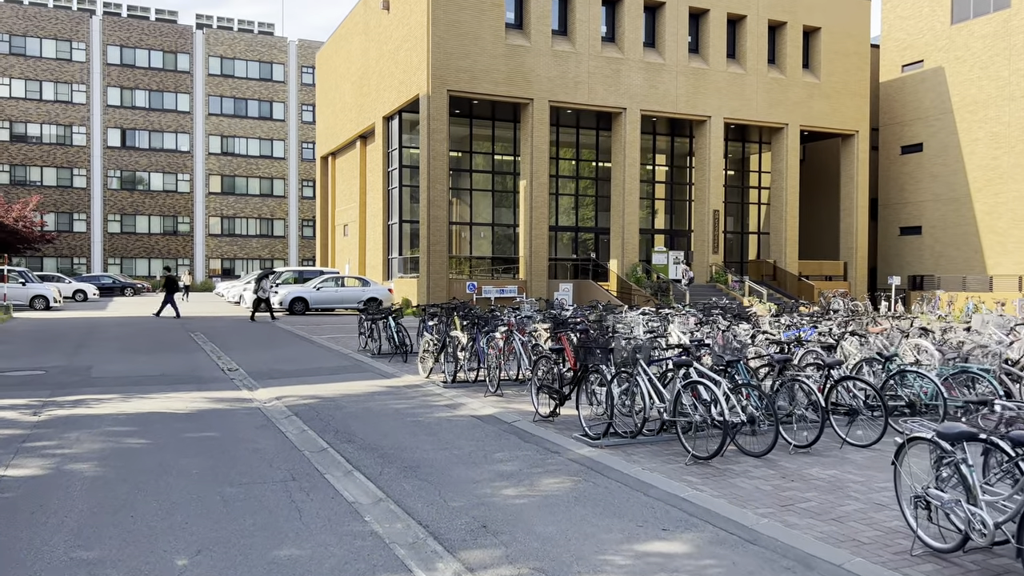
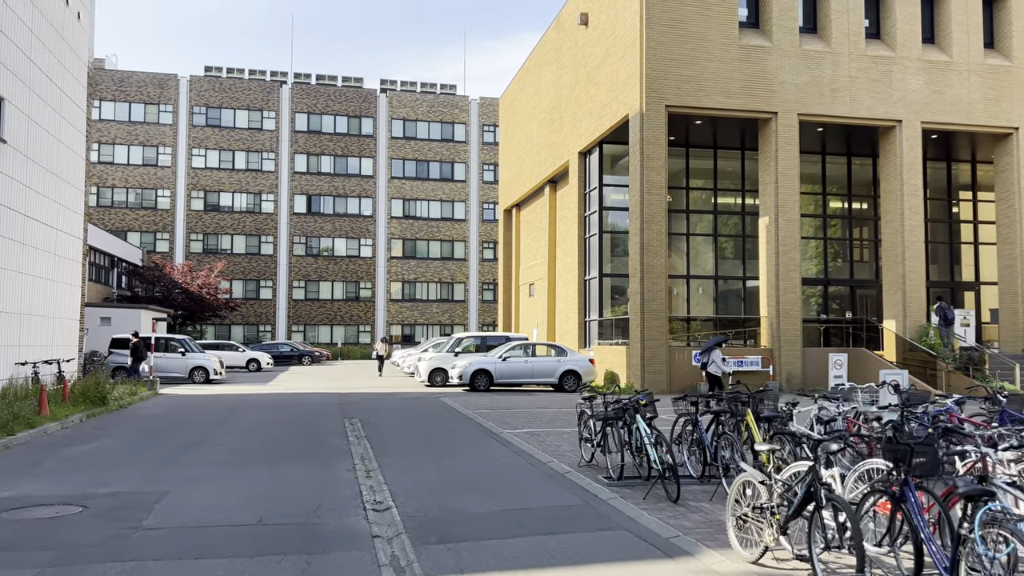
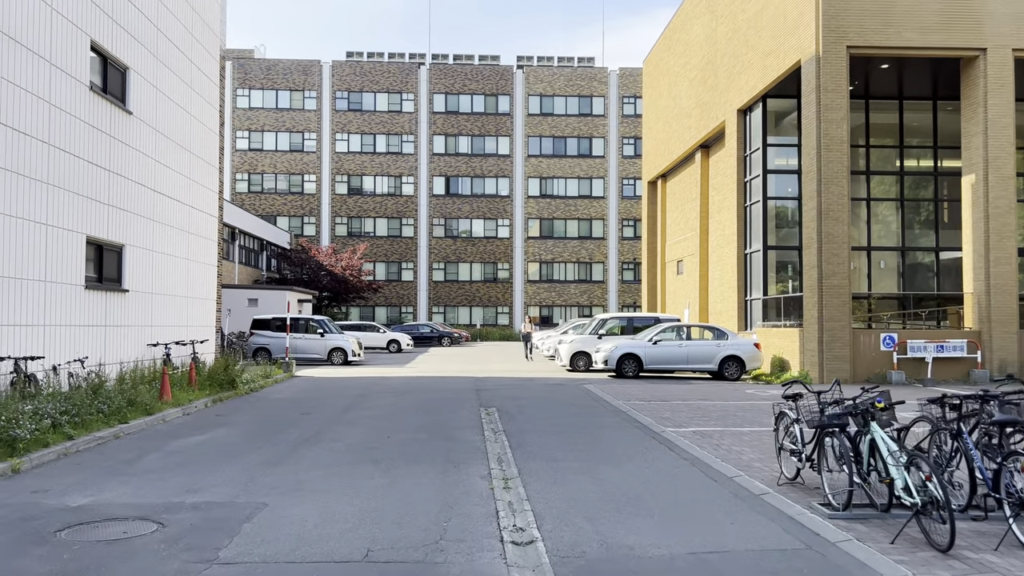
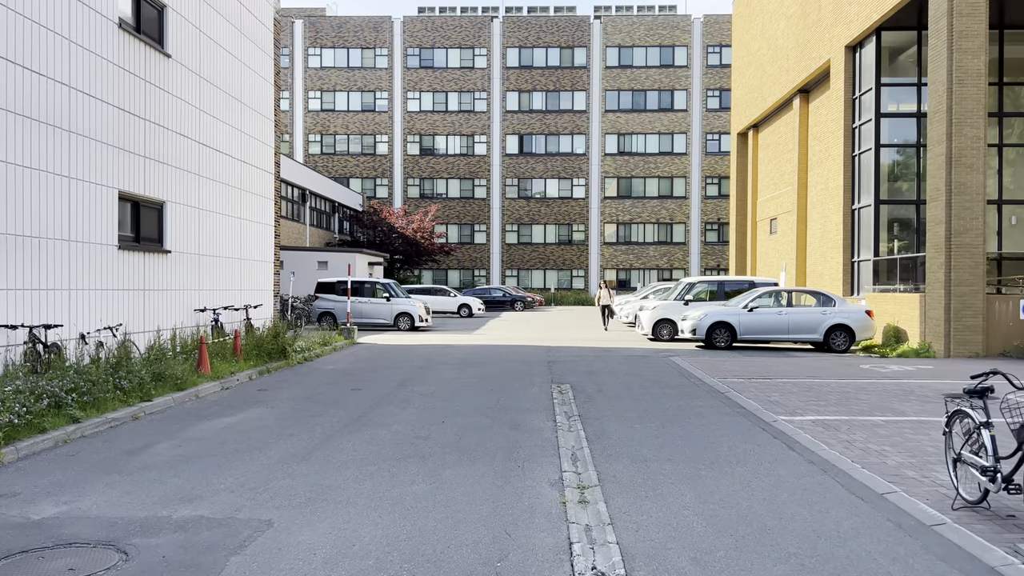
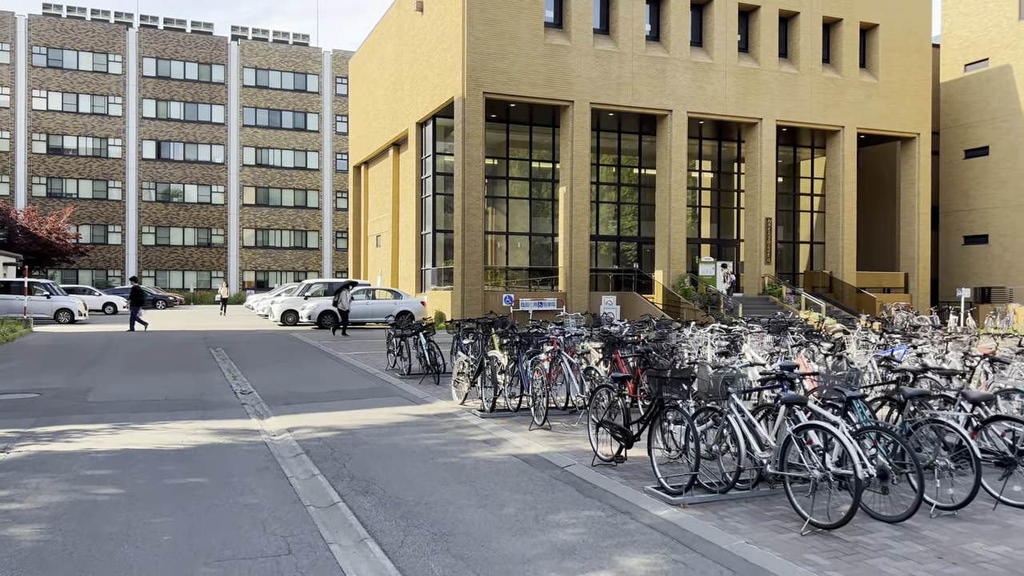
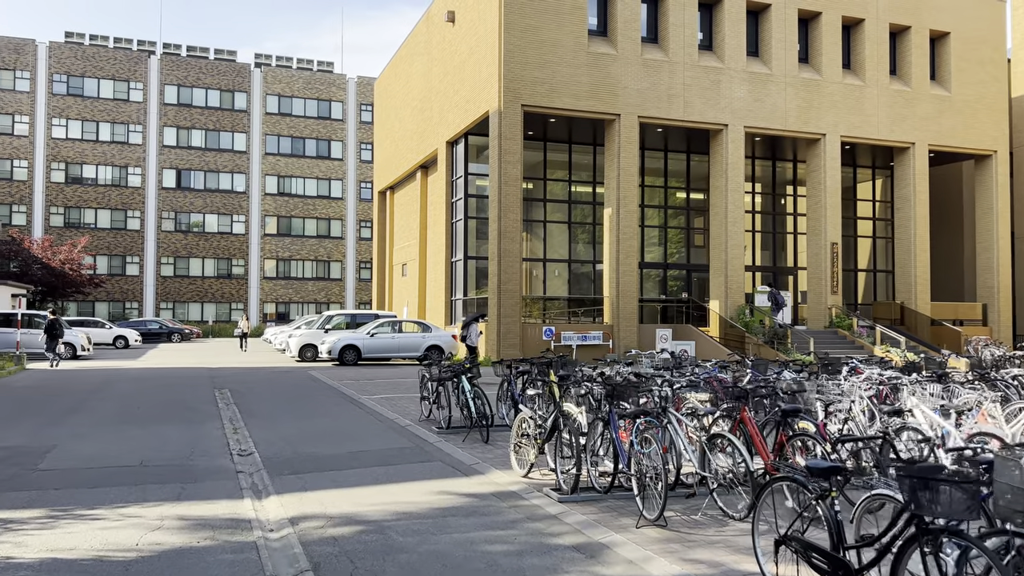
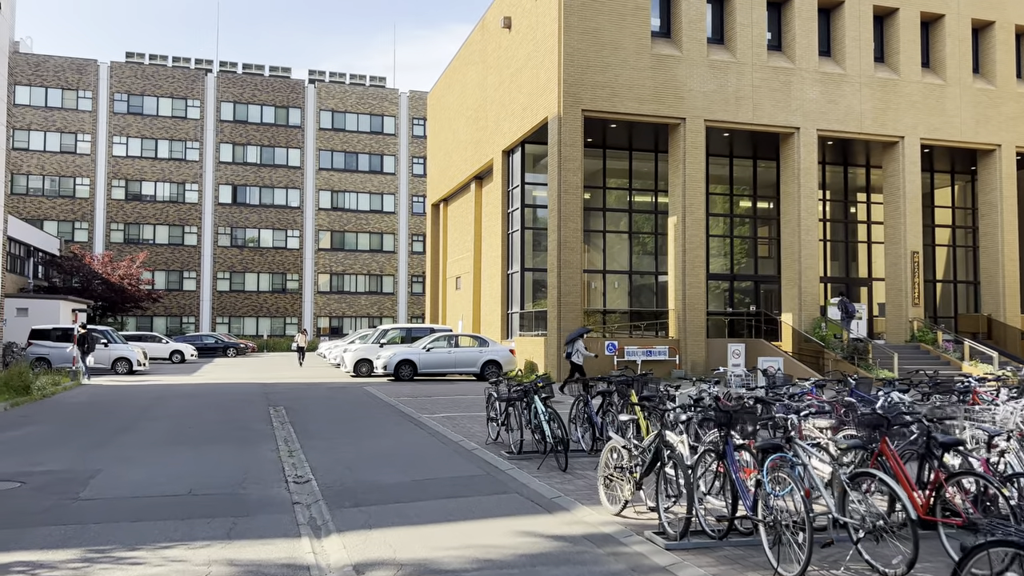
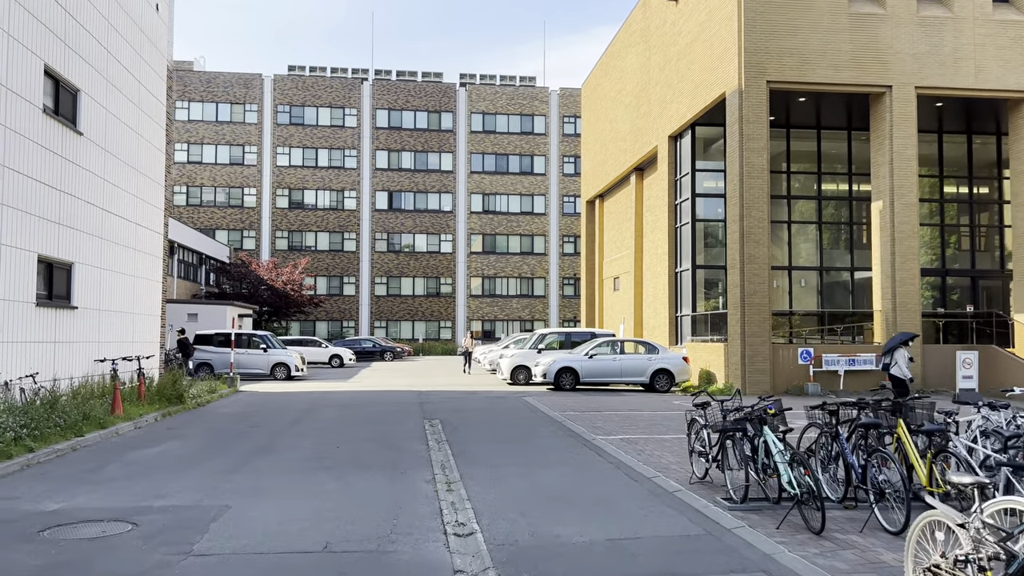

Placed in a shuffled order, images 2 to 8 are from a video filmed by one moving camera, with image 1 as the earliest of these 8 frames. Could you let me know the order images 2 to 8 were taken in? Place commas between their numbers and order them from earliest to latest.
5, 6, 7, 2, 8, 3, 4
